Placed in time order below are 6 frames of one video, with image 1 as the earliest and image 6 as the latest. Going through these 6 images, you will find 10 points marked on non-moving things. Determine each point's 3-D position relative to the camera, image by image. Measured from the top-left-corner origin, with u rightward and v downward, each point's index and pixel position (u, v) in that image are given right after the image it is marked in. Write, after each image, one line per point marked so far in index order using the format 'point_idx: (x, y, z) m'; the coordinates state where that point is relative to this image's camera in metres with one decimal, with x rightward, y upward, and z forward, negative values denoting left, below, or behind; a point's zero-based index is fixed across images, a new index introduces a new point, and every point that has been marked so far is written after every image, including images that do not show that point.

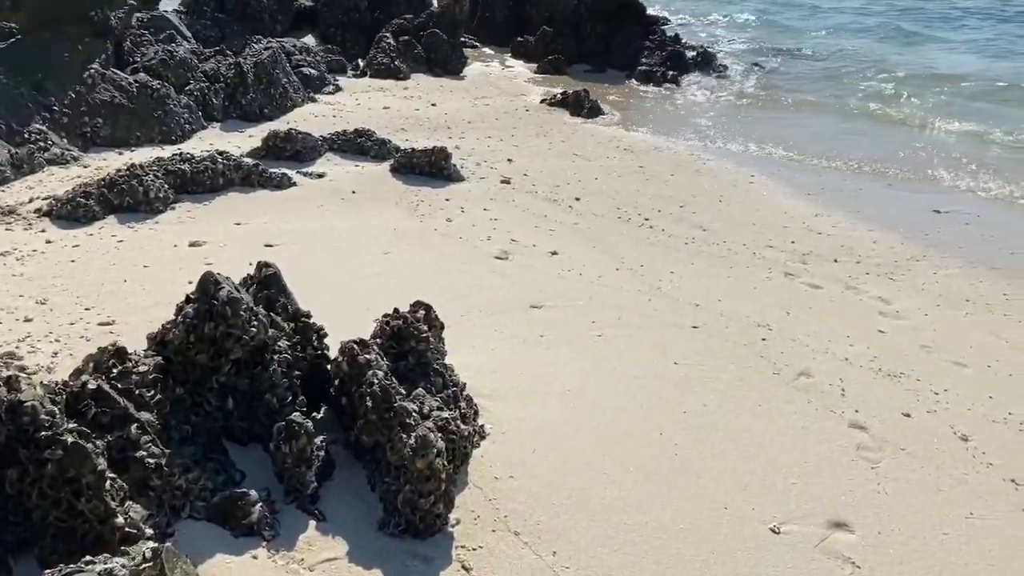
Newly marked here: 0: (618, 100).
0: (+1.7, +3.0, +13.8) m
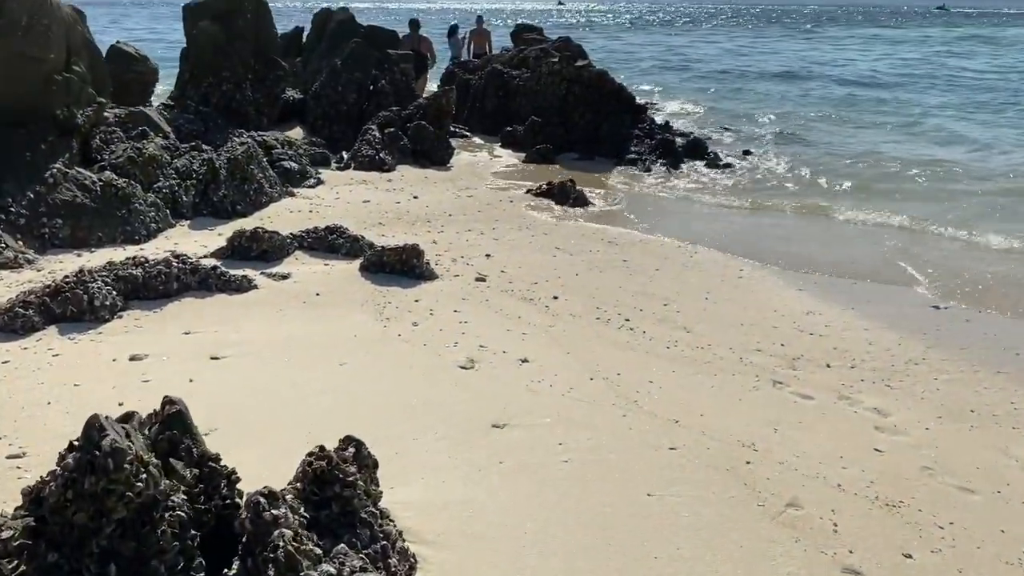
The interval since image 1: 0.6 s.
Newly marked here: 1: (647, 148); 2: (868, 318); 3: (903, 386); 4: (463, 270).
0: (+1.4, +1.5, +13.6) m
1: (+2.4, +2.6, +16.0) m
2: (+3.3, -0.3, +8.1) m
3: (+2.9, -0.7, +6.5) m
4: (-0.5, +0.2, +8.7) m
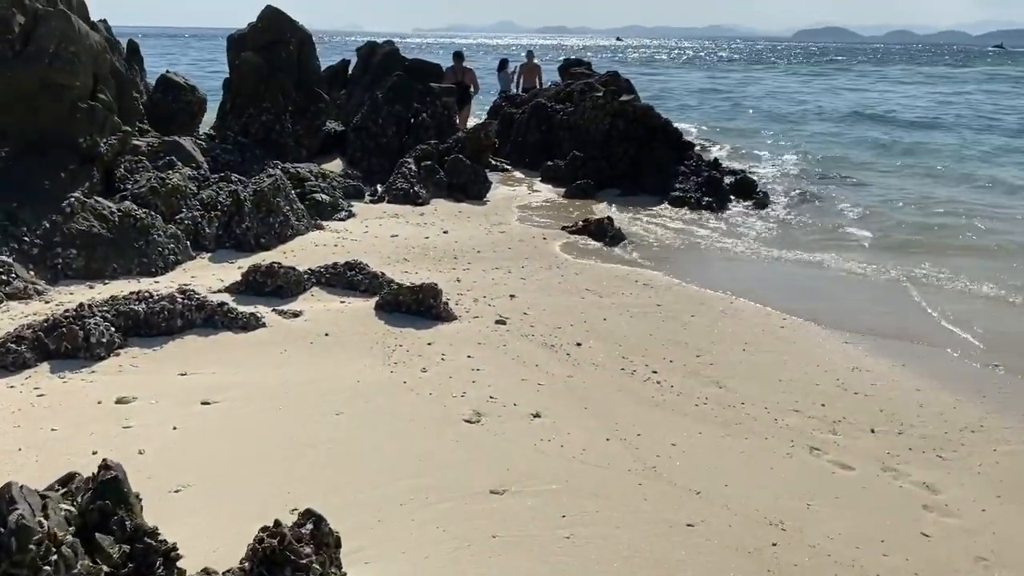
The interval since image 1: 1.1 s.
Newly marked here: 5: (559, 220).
0: (+2.0, +0.9, +13.1) m
1: (+3.1, +1.8, +15.4) m
2: (+3.4, -0.7, +7.5) m
3: (+2.9, -1.1, +5.8) m
4: (-0.3, -0.2, +8.3) m
5: (+0.7, +1.0, +13.4) m
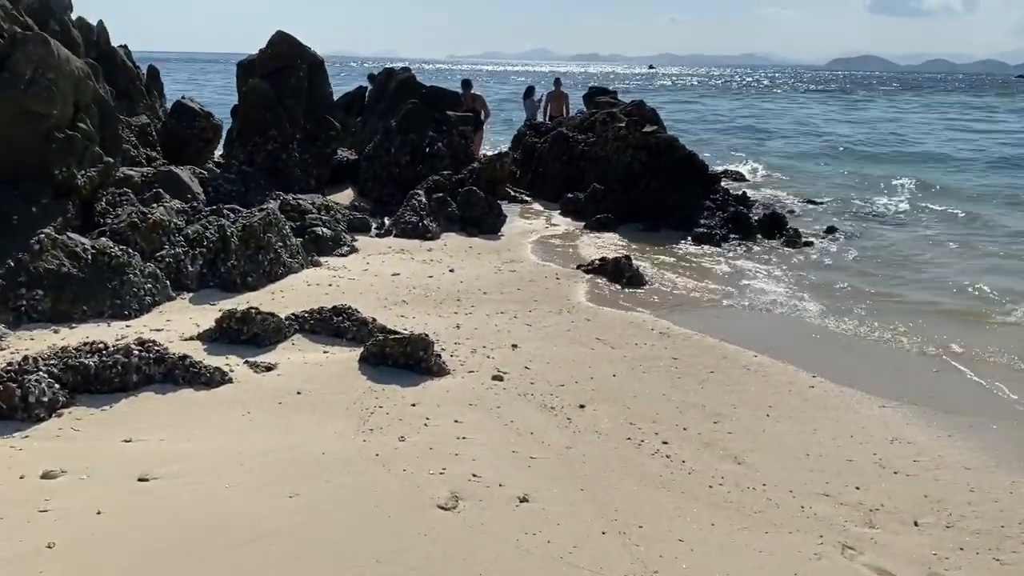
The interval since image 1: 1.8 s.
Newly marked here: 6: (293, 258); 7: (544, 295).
0: (+2.1, +0.3, +12.3) m
1: (+3.4, +1.1, +14.6) m
2: (+3.4, -1.2, +6.5) m
3: (+2.8, -1.5, +4.9) m
4: (-0.3, -0.6, +7.5) m
5: (+0.9, +0.4, +12.7) m
6: (-2.5, +0.3, +10.0) m
7: (+0.4, -0.1, +10.3) m
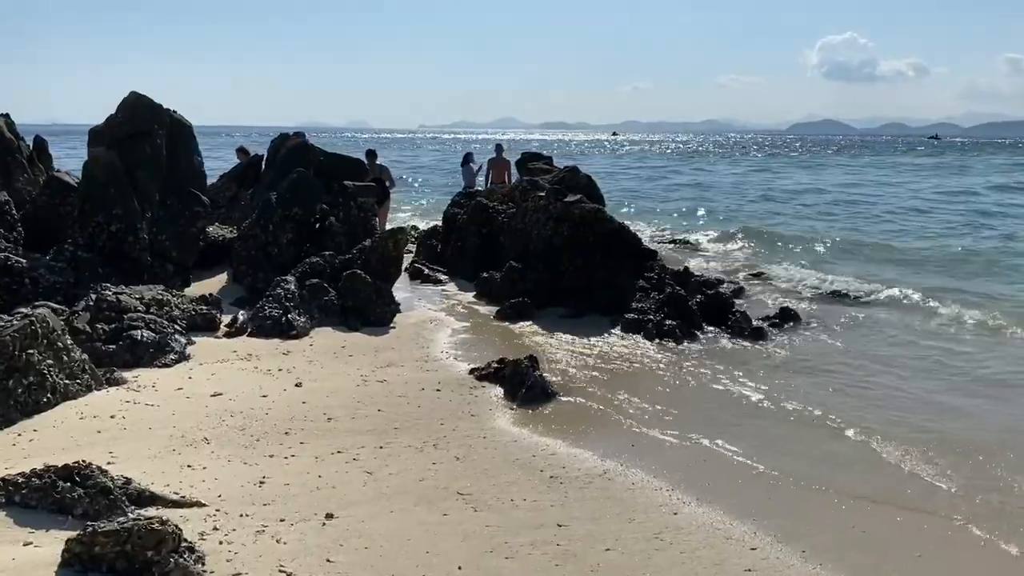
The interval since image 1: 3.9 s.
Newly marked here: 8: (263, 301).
0: (+0.8, -0.9, +9.9) m
1: (+2.0, -0.2, +12.4) m
2: (+2.2, -2.0, +4.2) m
3: (+1.7, -2.2, +2.5) m
4: (-1.4, -1.5, +5.1) m
5: (-0.5, -0.8, +10.3) m
6: (-3.8, -0.8, +7.5) m
7: (-0.9, -1.2, +7.9) m
8: (-3.1, -0.2, +10.9) m
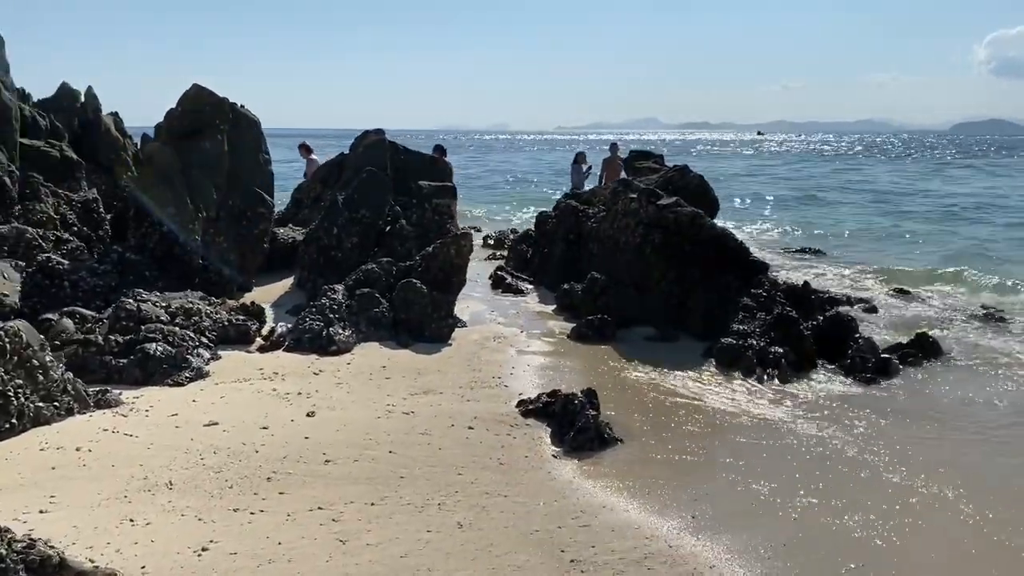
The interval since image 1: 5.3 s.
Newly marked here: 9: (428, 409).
0: (+1.4, -1.1, +8.3) m
1: (+2.9, -0.4, +10.6) m
2: (+1.9, -2.2, +2.4) m
3: (+1.2, -2.4, +0.9) m
4: (-1.6, -1.7, +3.9) m
5: (+0.2, -1.0, +8.9) m
6: (-3.5, -0.9, +6.7) m
7: (-0.6, -1.3, +6.6) m
8: (-2.3, -0.3, +9.9) m
9: (-0.7, -1.1, +7.7) m
